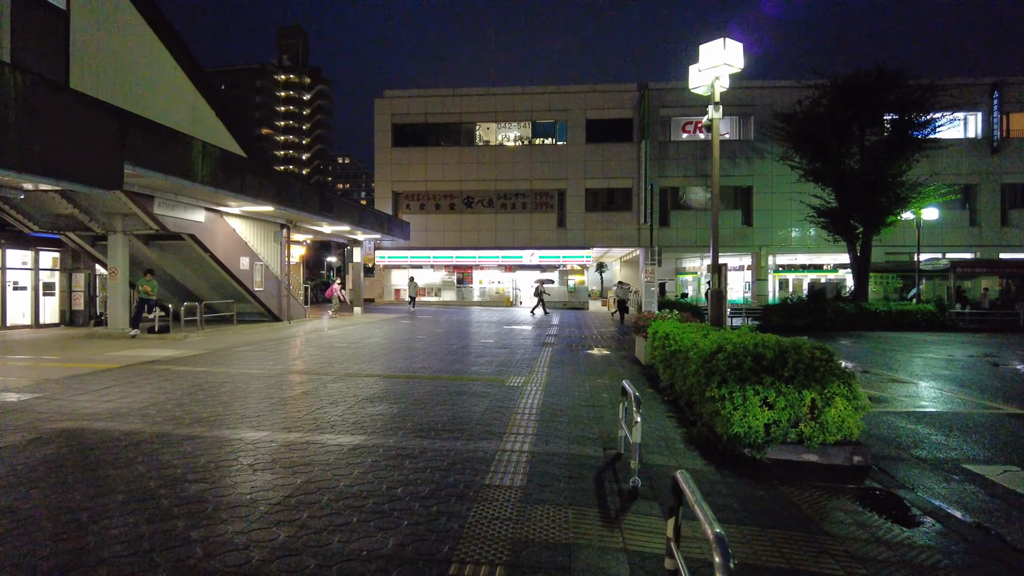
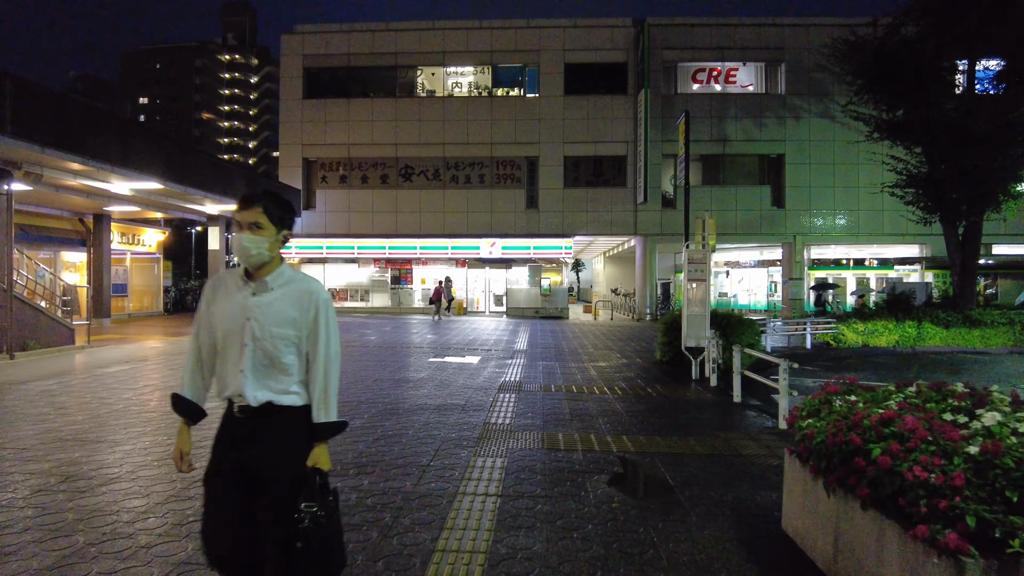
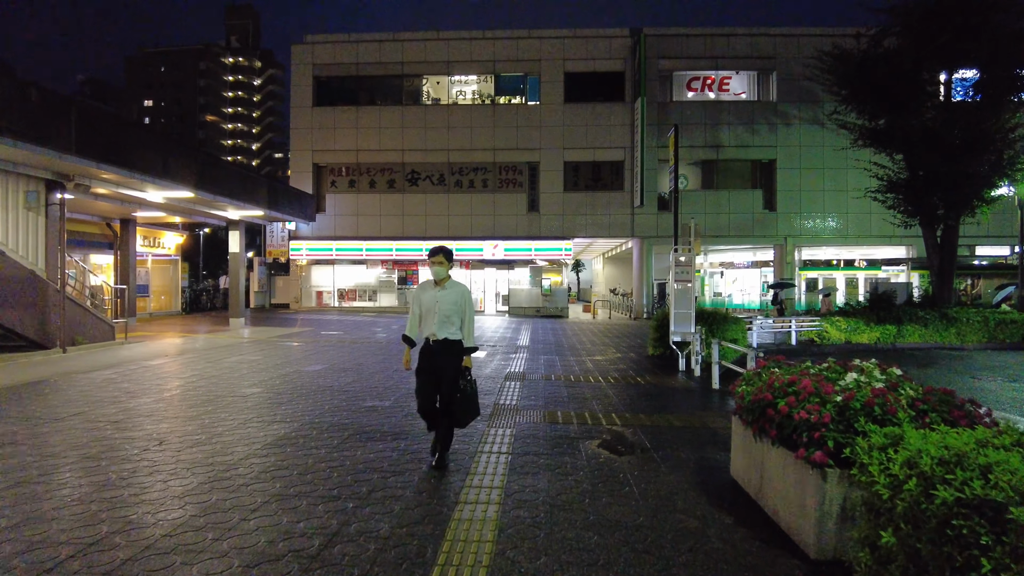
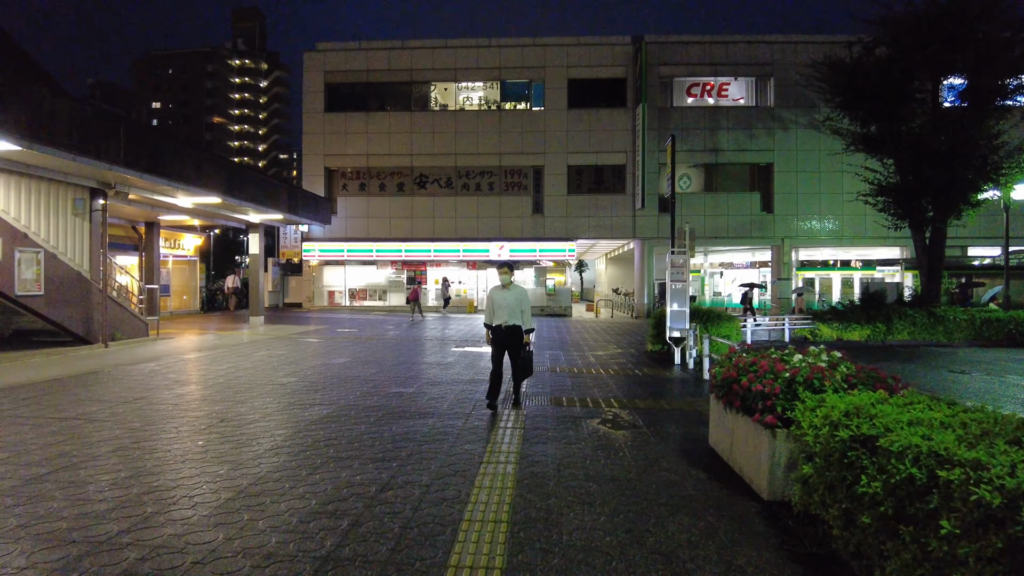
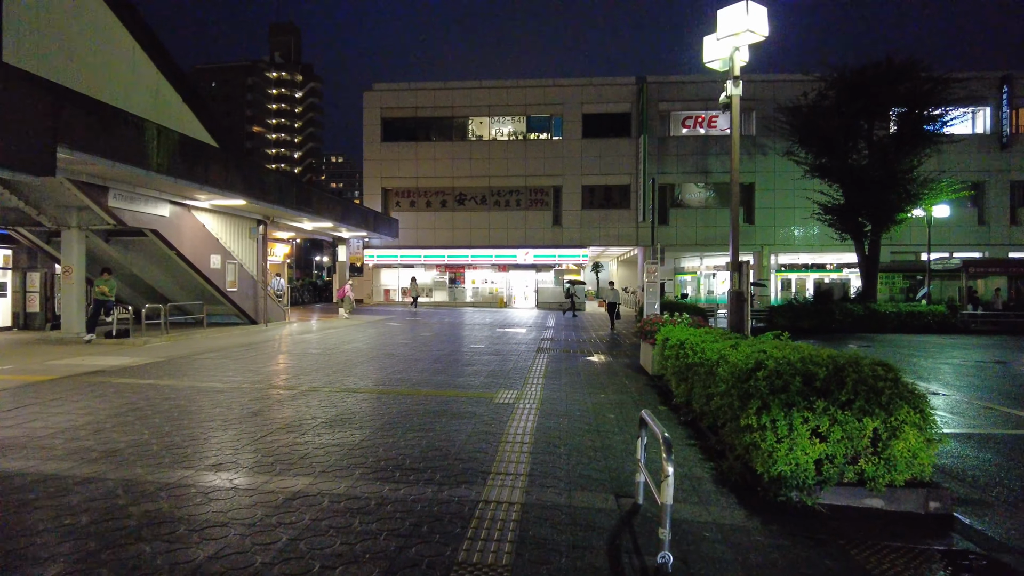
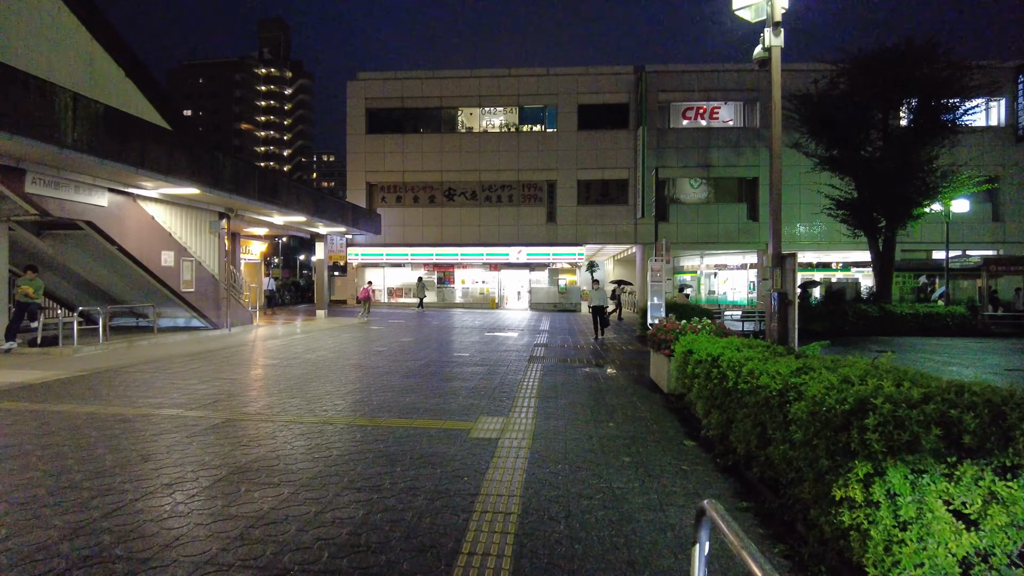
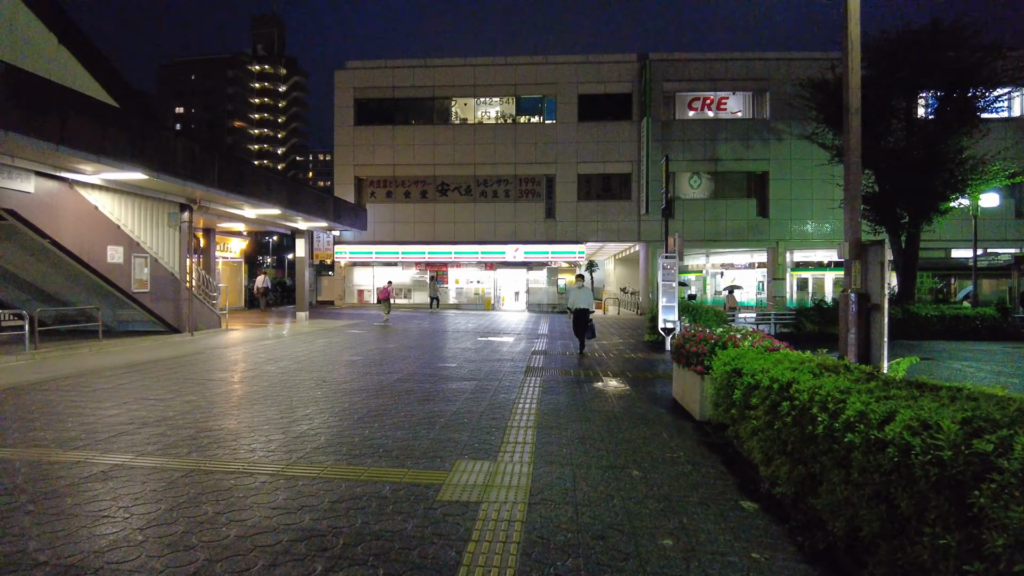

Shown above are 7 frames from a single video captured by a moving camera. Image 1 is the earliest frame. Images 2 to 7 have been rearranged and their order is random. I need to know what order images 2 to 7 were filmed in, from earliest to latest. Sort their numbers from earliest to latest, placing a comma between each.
5, 6, 7, 4, 3, 2
